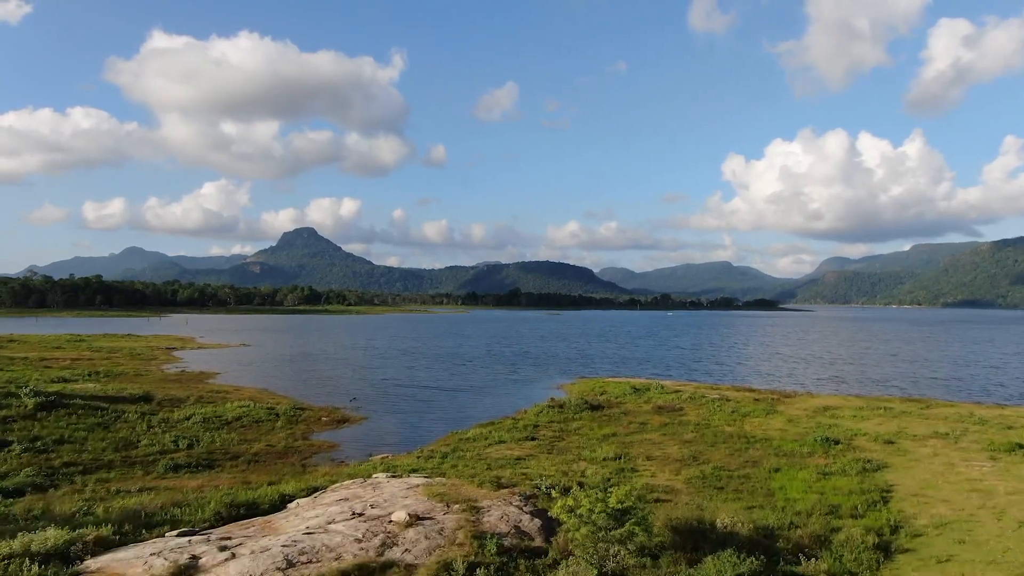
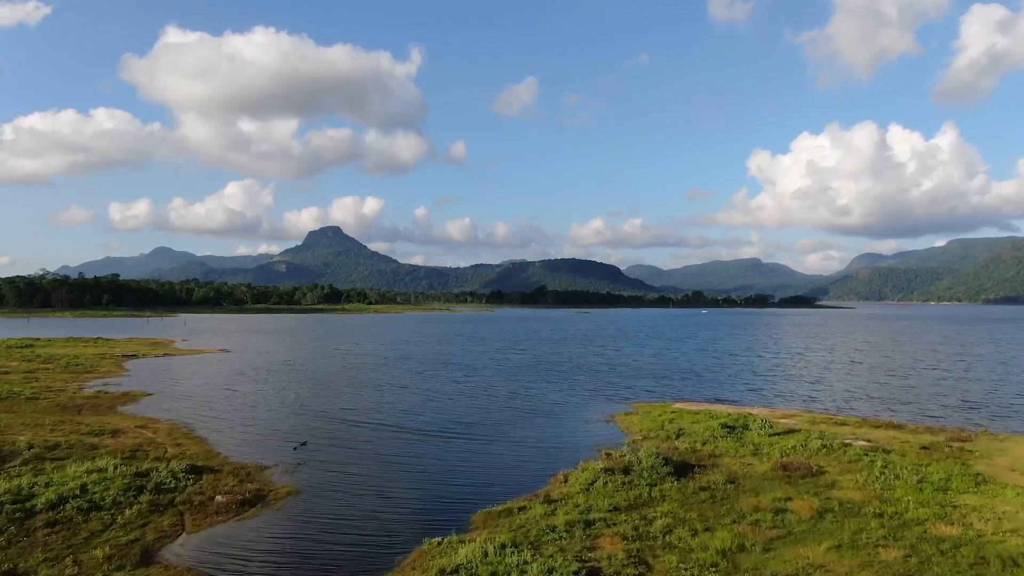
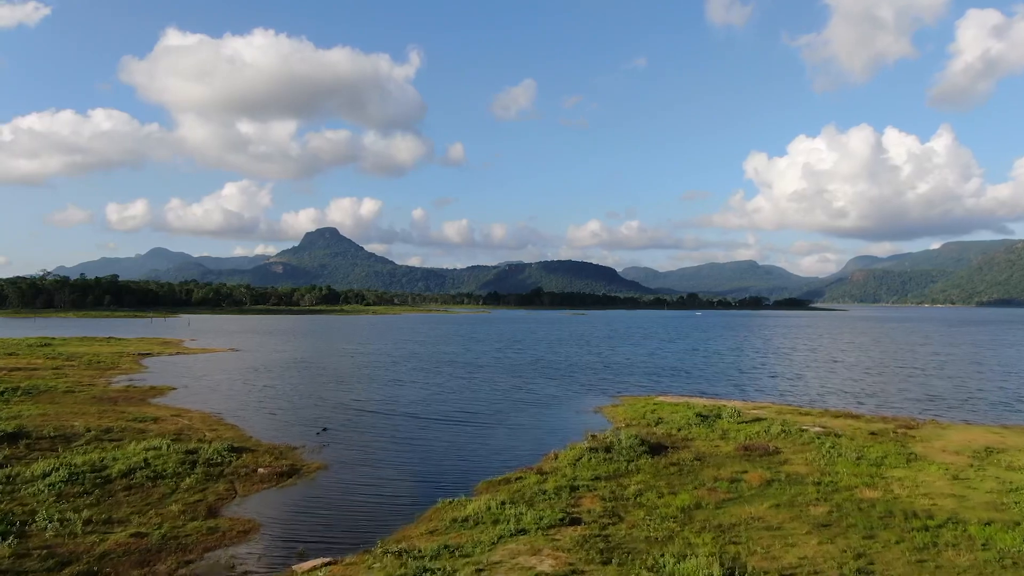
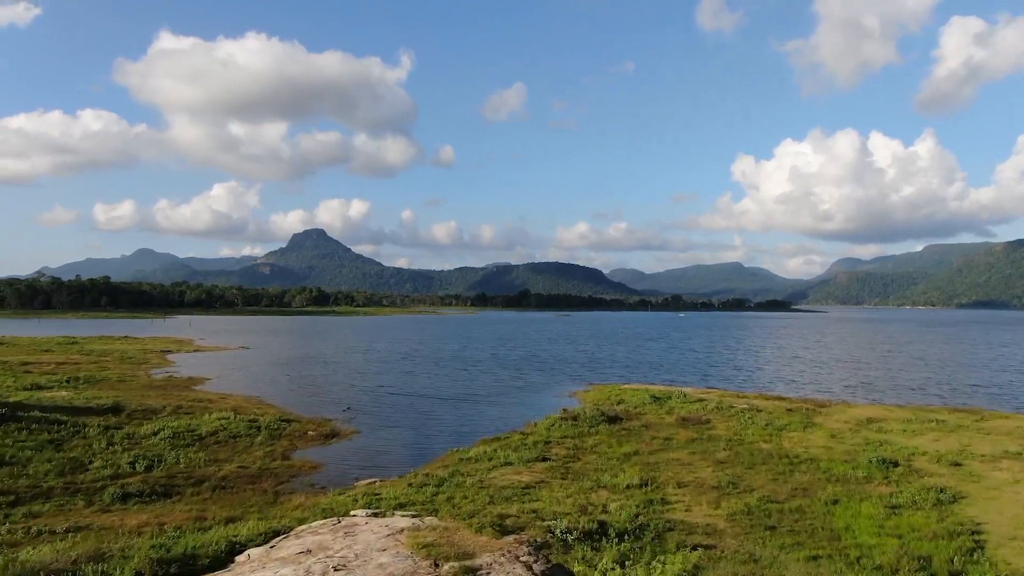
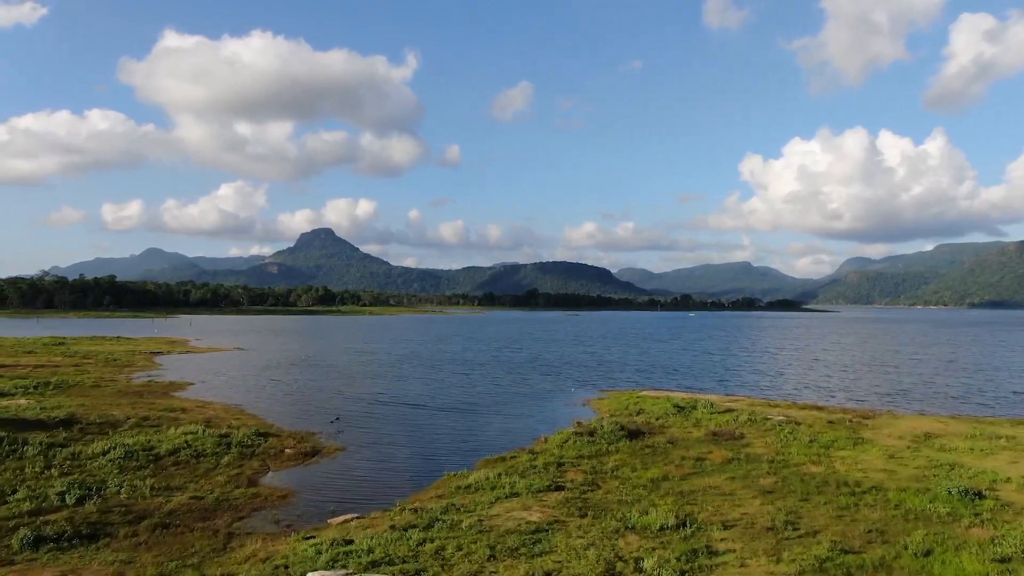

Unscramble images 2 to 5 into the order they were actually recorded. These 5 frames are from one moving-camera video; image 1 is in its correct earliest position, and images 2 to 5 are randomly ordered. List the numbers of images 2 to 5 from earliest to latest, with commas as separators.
4, 5, 3, 2
